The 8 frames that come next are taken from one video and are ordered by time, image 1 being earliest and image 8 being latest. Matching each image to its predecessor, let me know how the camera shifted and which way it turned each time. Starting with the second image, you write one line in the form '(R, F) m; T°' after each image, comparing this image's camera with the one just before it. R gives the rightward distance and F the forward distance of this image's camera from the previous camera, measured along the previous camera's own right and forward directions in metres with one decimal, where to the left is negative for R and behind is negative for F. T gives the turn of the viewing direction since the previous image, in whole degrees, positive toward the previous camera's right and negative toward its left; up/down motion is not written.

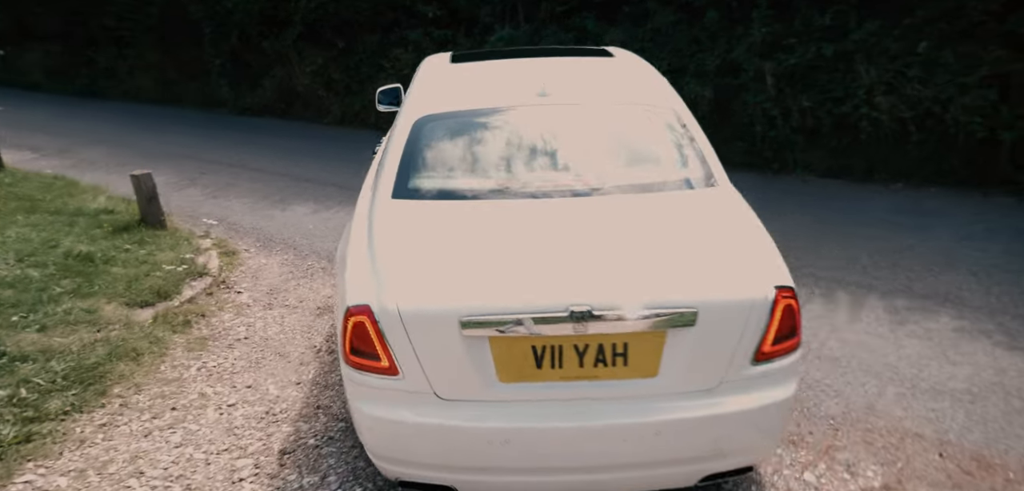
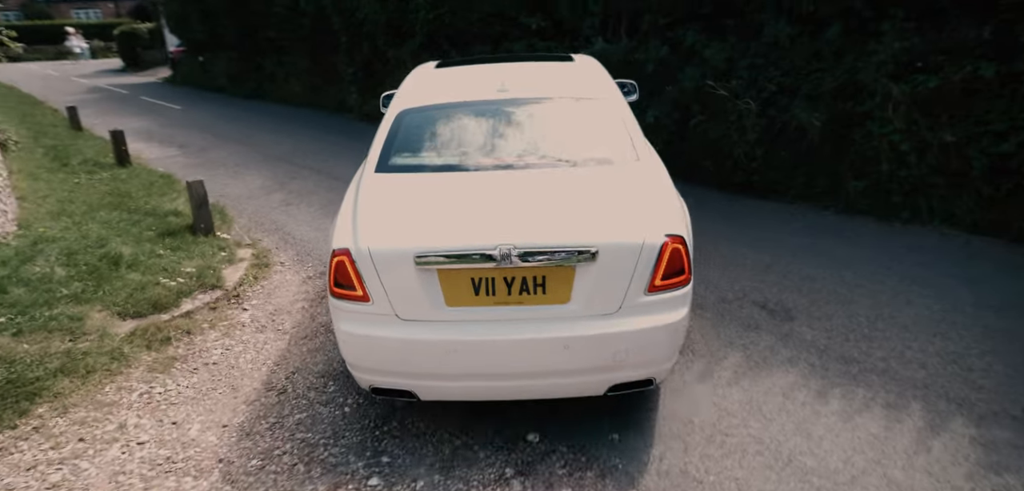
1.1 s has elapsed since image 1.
(+0.9, +0.7) m; -14°
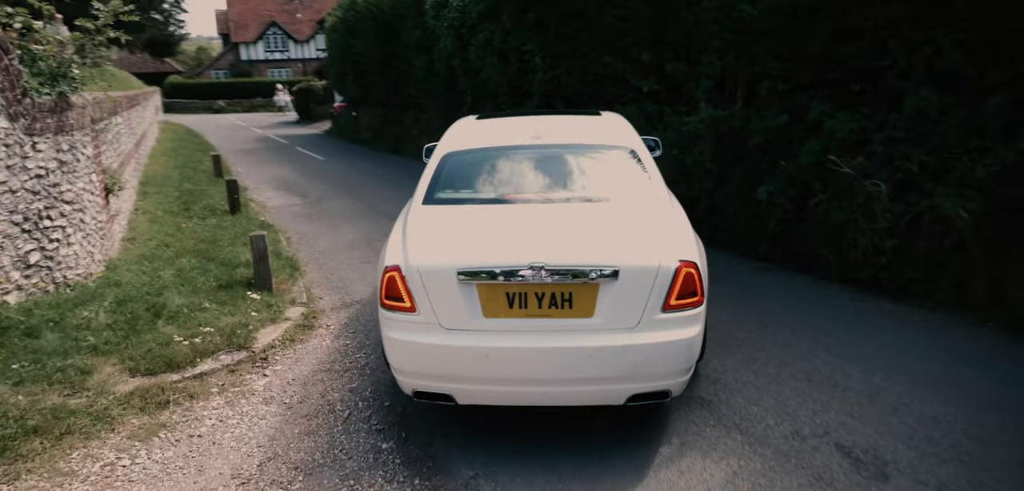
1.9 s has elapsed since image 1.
(+0.6, +0.6) m; -13°
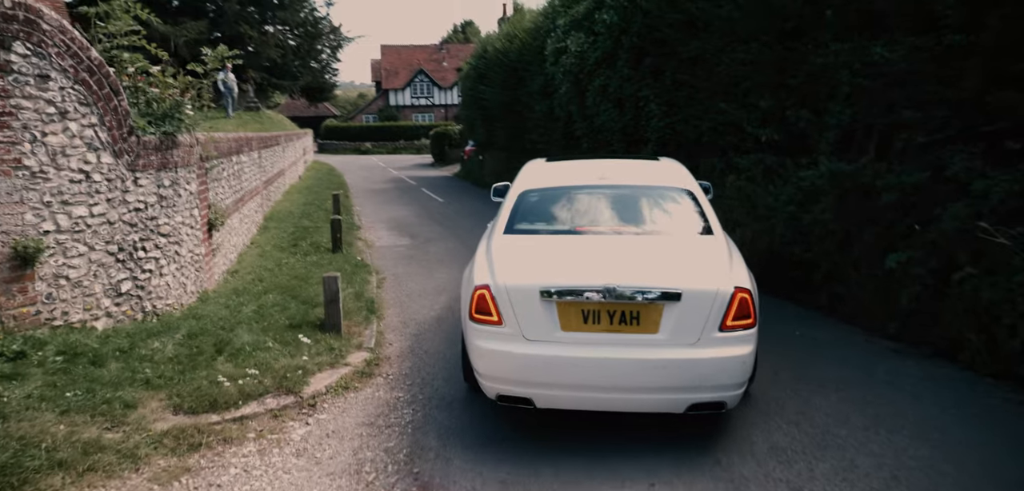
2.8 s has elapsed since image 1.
(+0.4, +0.4) m; -12°
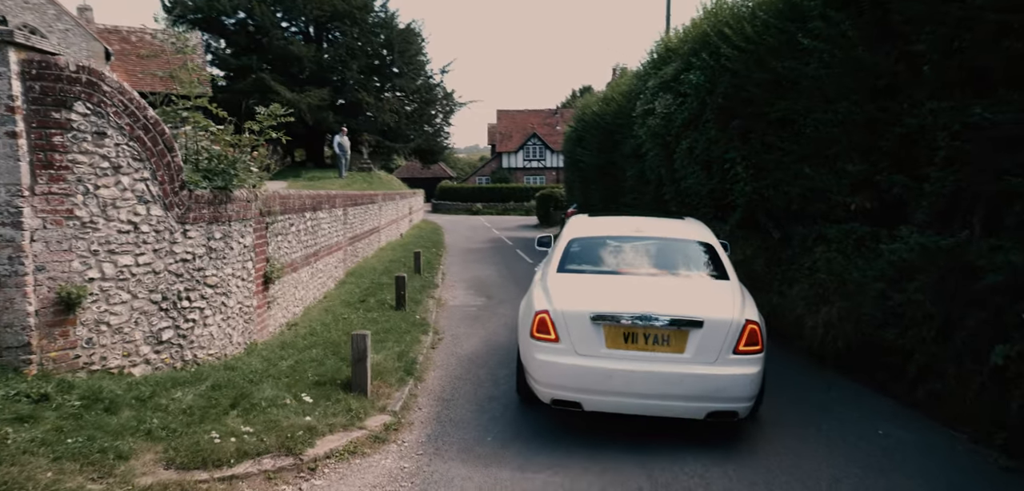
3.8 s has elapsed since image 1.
(+0.6, +0.4) m; -10°
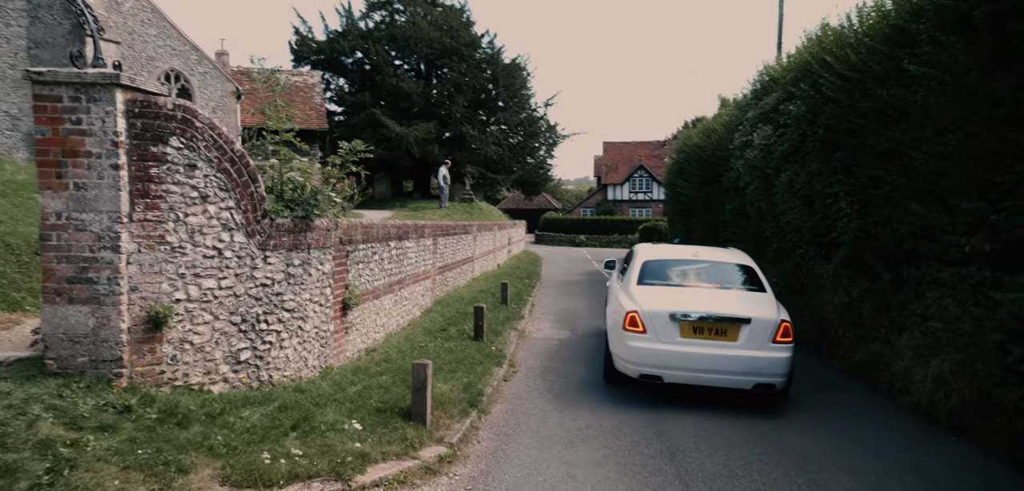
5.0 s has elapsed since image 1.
(+0.4, +0.1) m; -10°
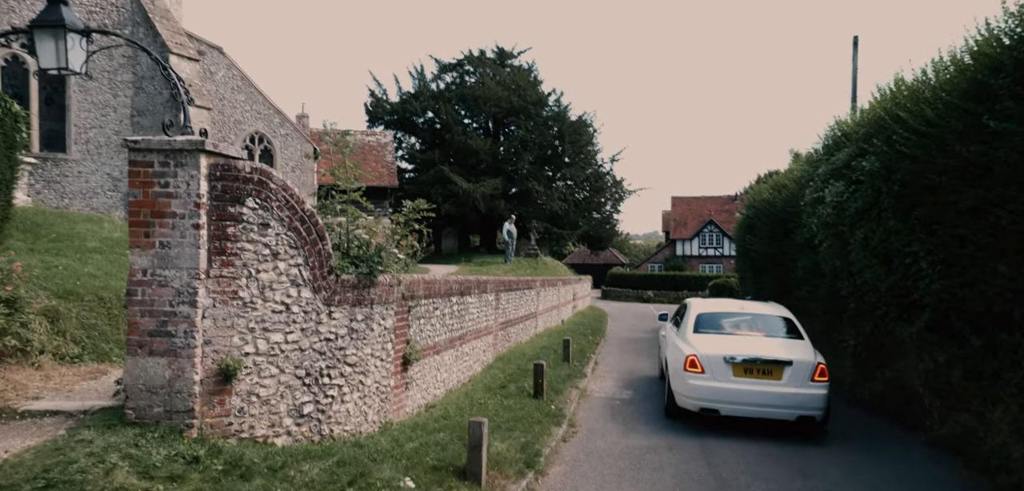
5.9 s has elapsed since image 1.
(+0.1, 0.0) m; -6°
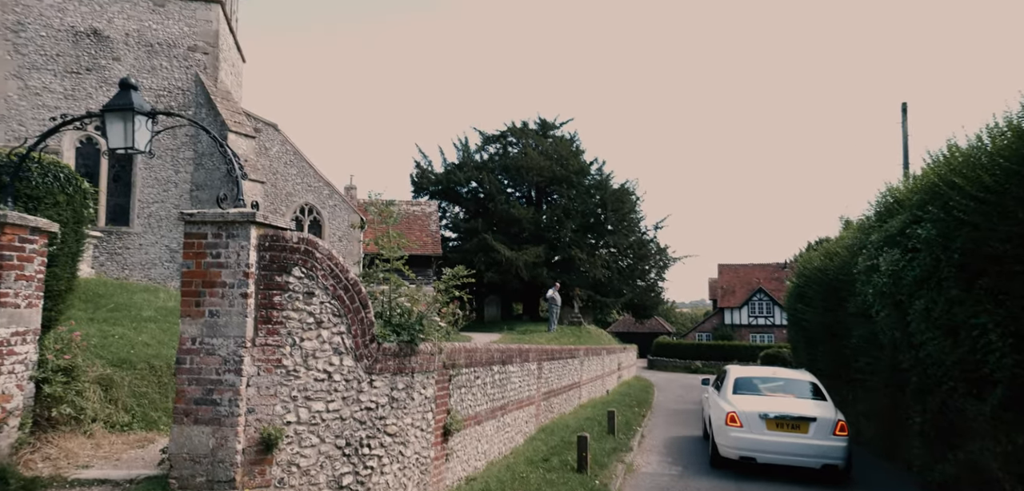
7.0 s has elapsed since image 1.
(0.0, 0.0) m; -4°
